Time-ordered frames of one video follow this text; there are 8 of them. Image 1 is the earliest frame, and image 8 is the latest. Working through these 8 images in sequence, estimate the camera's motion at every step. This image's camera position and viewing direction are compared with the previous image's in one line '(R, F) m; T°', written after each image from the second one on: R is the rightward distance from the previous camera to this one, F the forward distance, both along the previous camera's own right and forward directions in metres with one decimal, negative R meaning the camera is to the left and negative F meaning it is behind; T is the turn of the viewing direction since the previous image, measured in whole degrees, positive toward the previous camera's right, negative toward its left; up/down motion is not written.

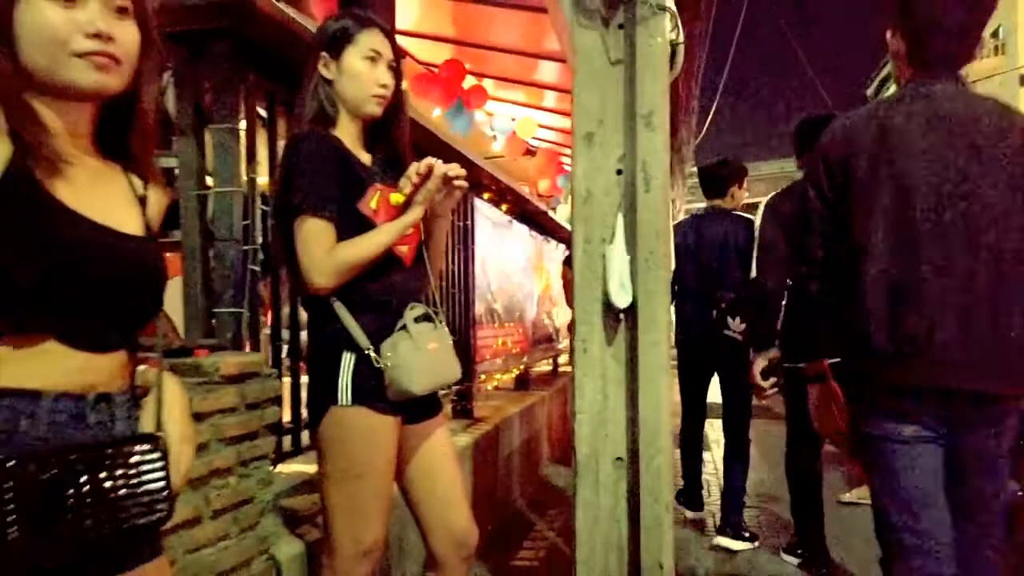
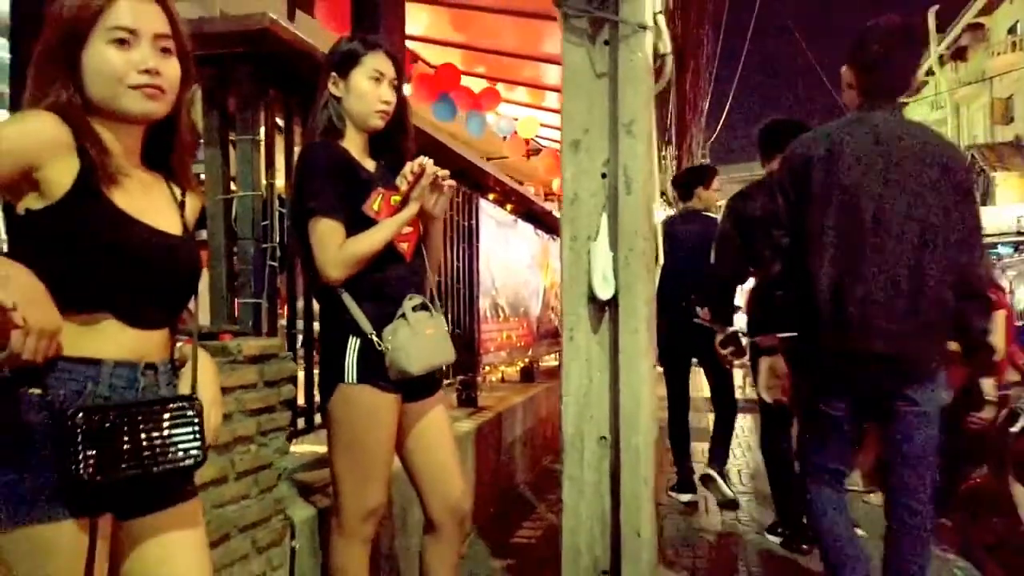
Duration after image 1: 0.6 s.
(+0.1, -0.3) m; -1°
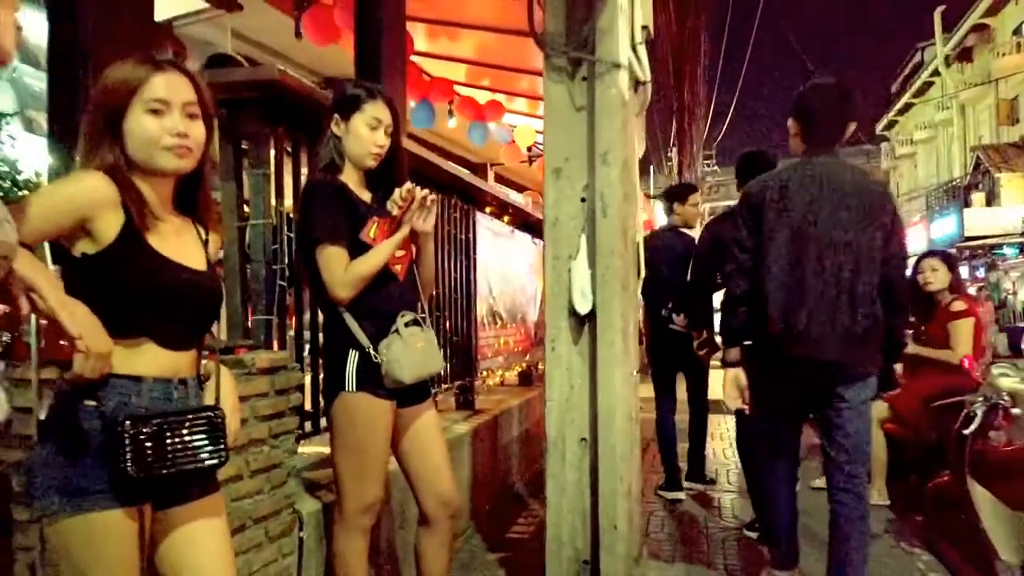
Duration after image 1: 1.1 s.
(+0.1, -0.3) m; -1°
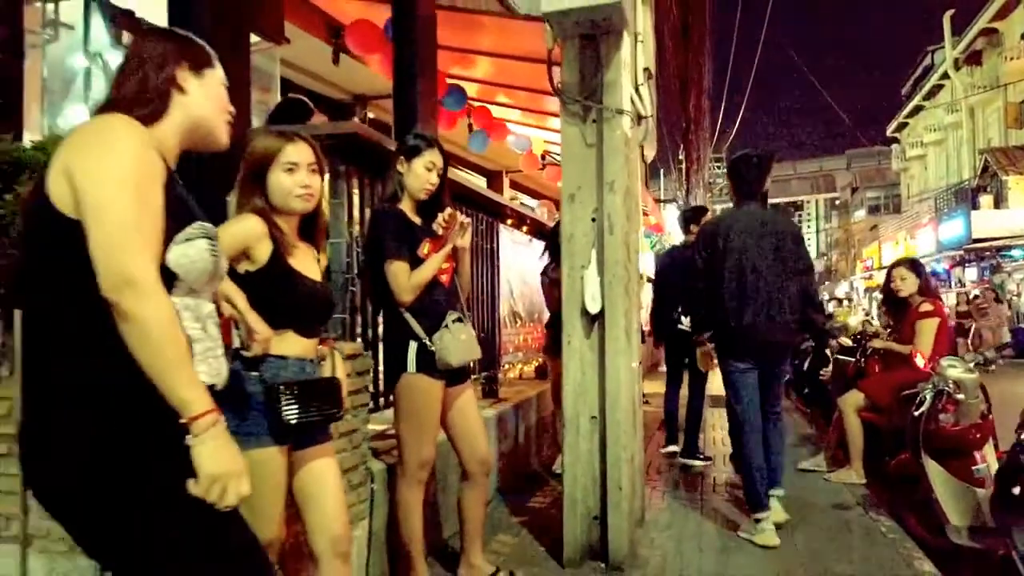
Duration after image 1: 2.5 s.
(-0.1, -0.8) m; -1°
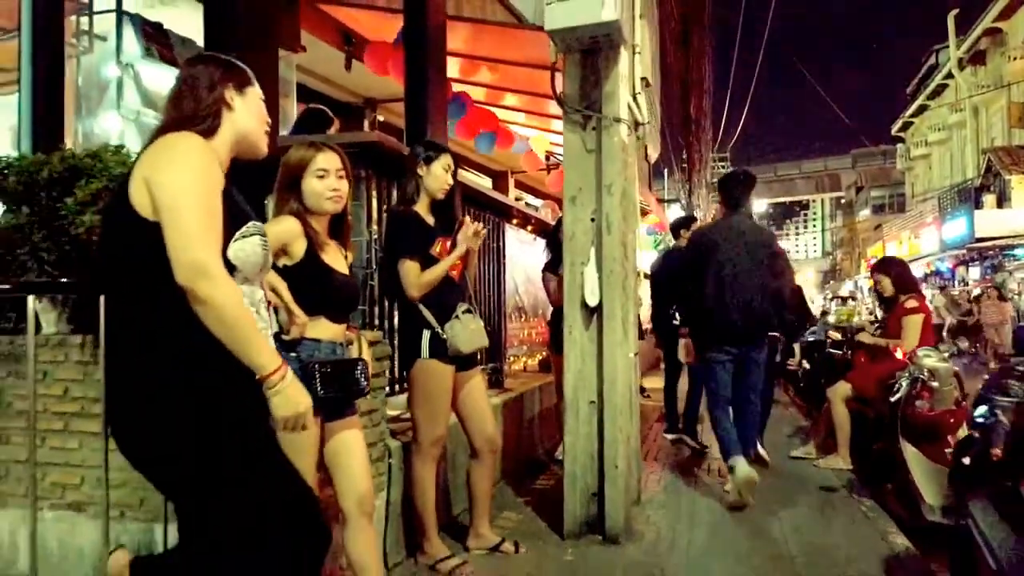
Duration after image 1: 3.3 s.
(0.0, -0.4) m; 0°
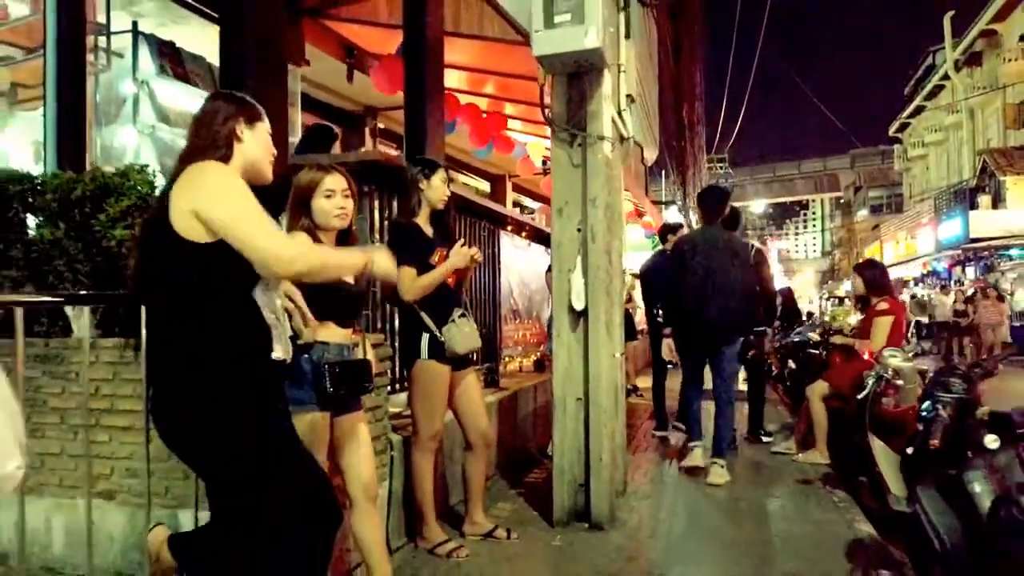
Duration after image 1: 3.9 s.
(0.0, -0.4) m; 0°
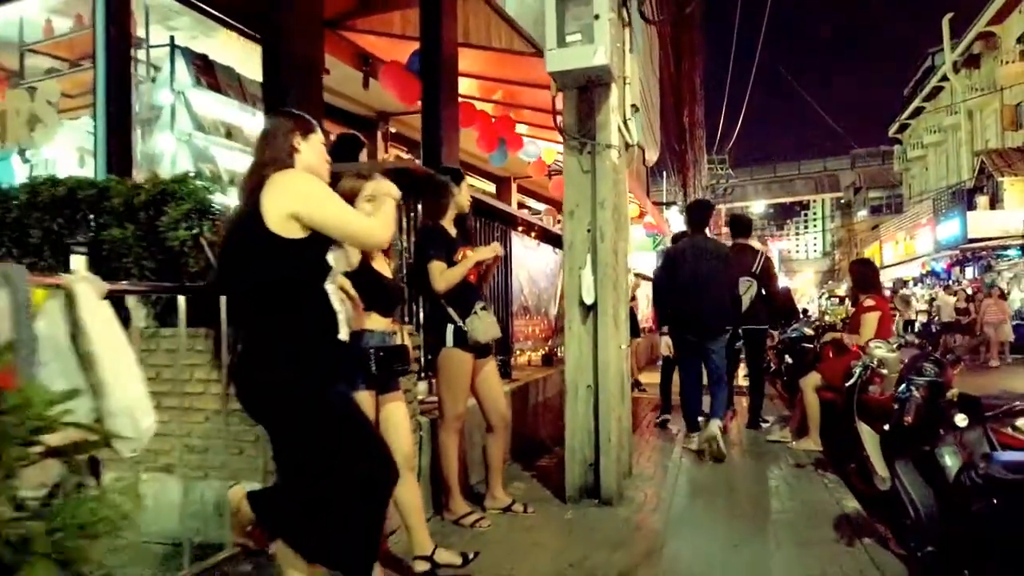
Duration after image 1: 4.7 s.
(-0.1, -0.4) m; 0°
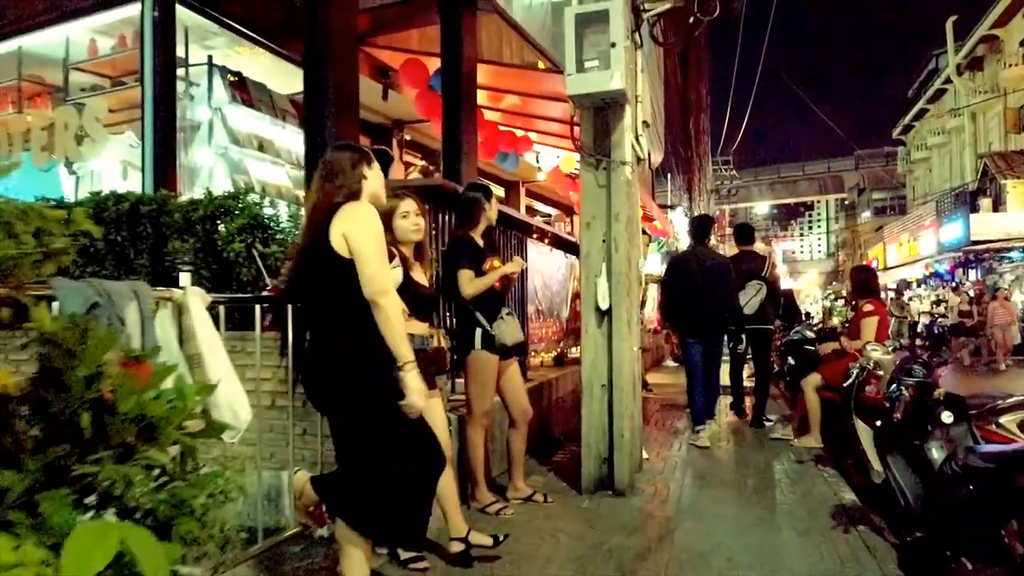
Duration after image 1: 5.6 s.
(-0.1, -0.4) m; 0°
